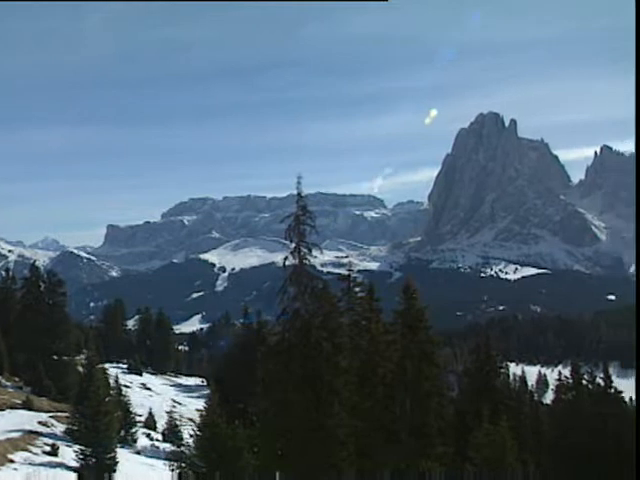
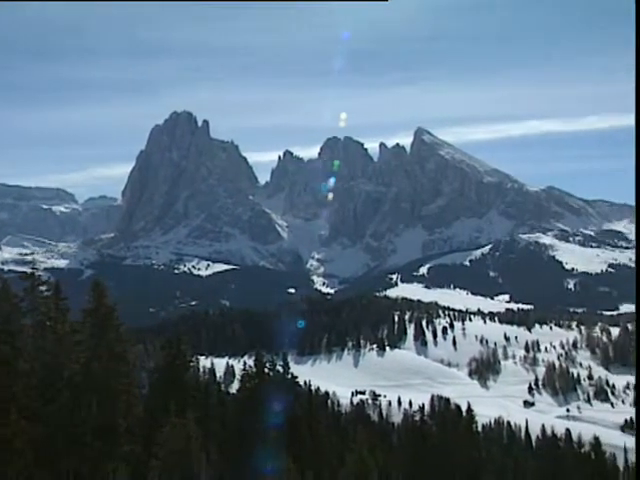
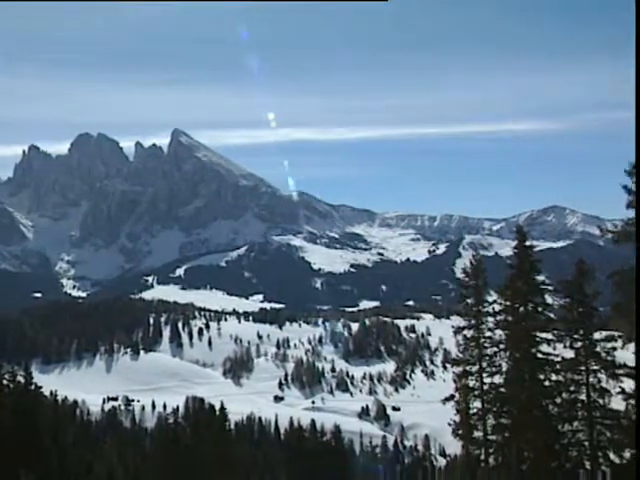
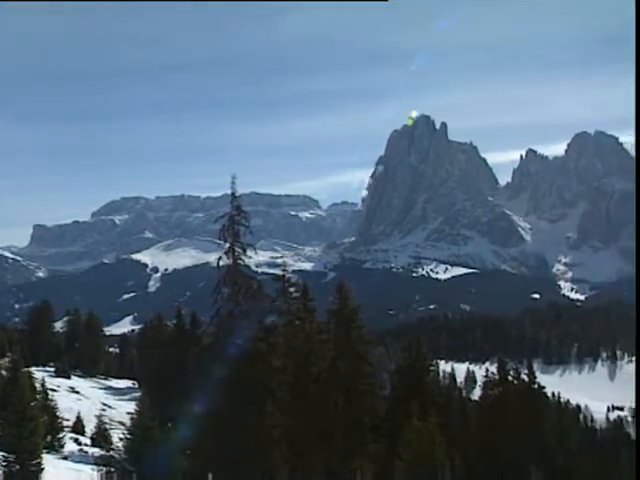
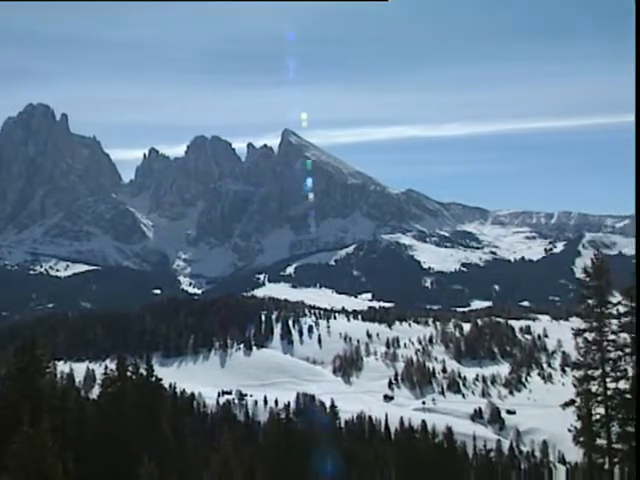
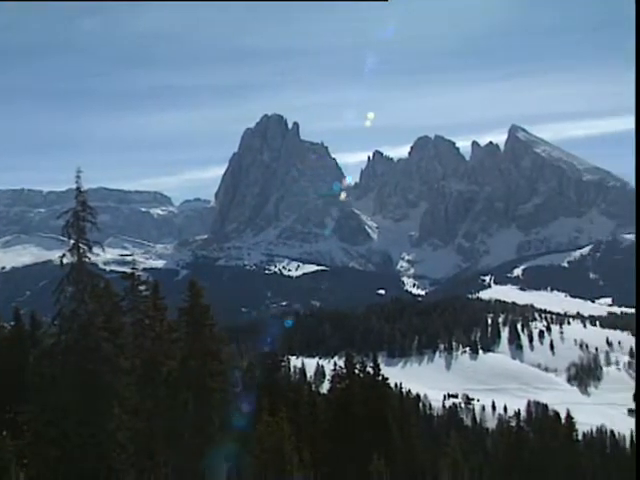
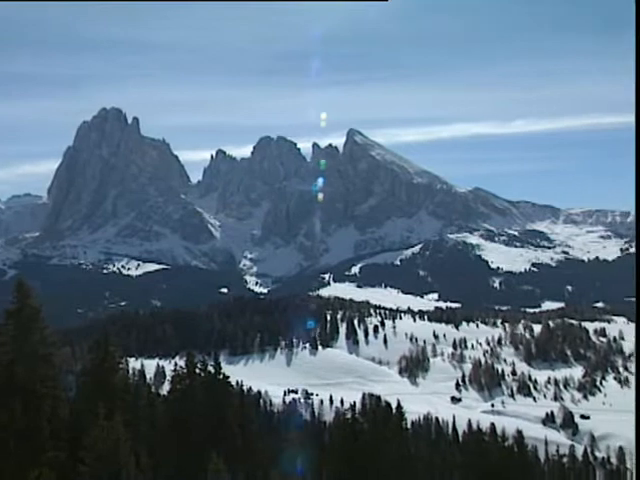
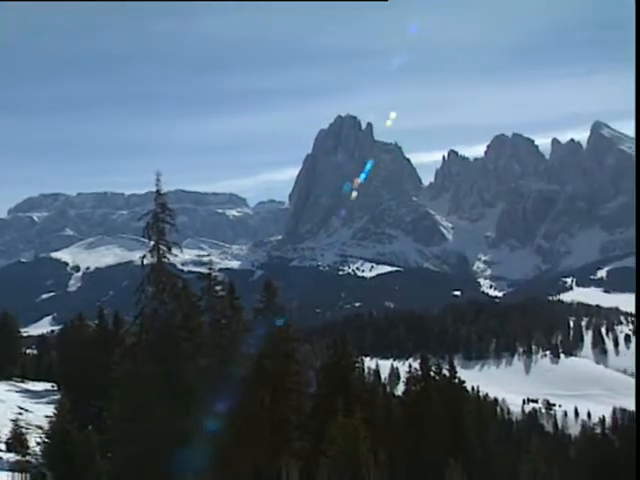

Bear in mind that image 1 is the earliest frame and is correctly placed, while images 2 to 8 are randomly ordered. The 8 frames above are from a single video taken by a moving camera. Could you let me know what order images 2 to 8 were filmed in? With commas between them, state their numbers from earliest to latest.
4, 8, 6, 2, 7, 5, 3
